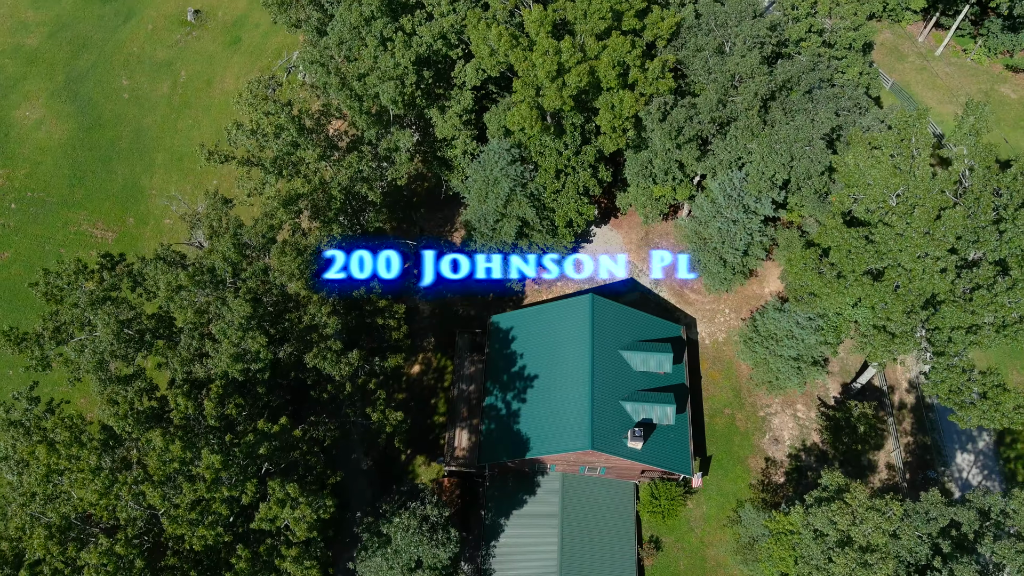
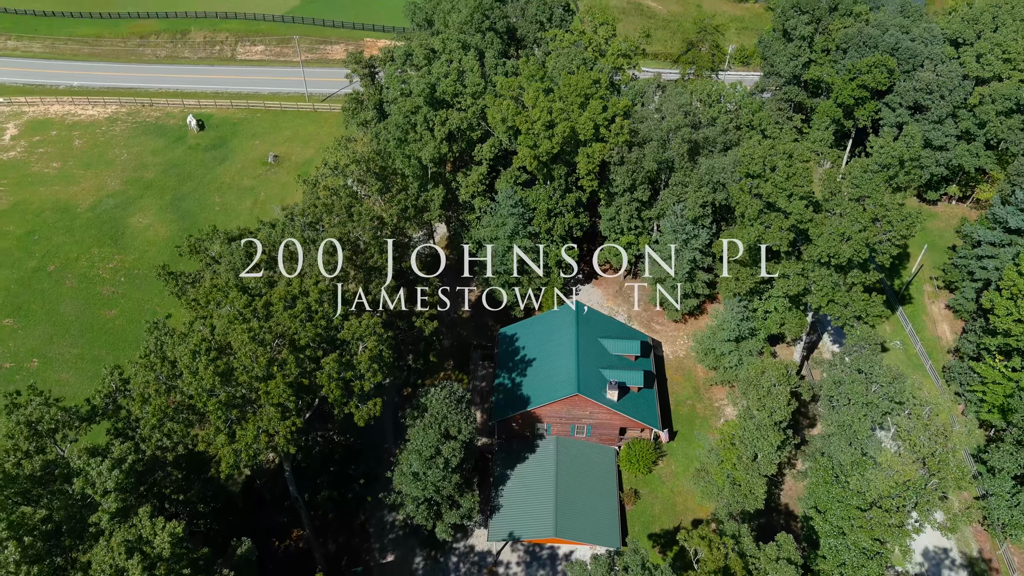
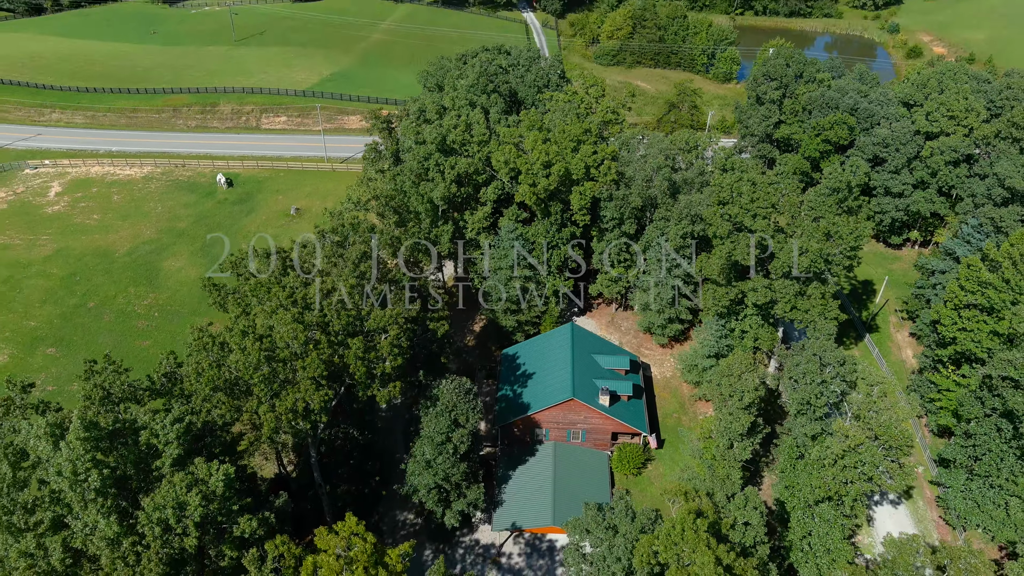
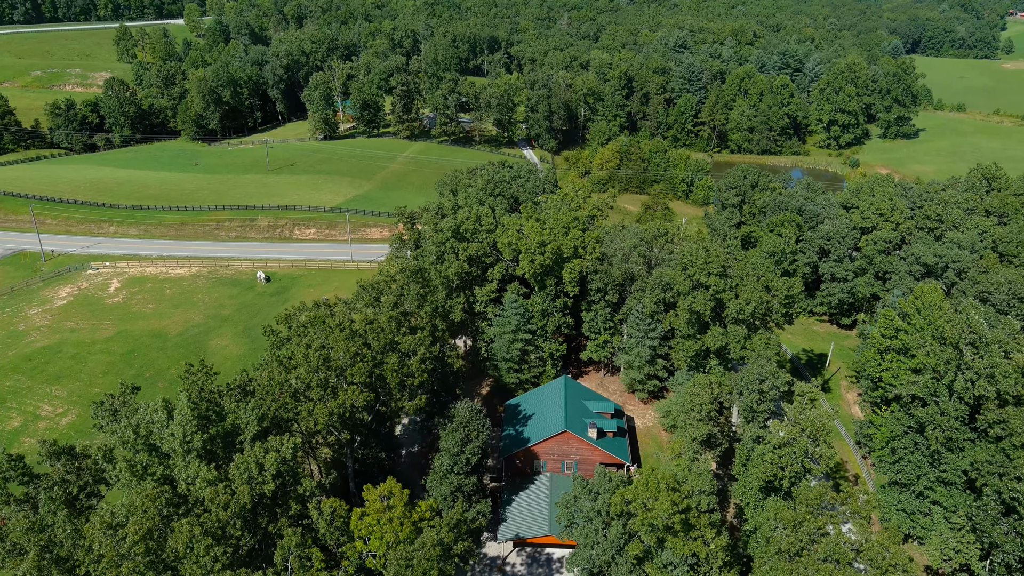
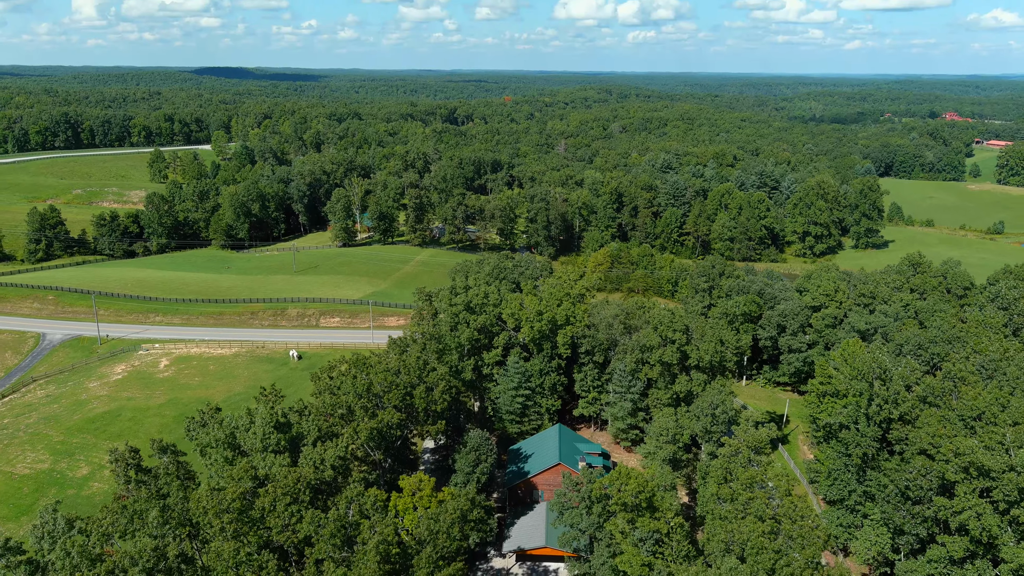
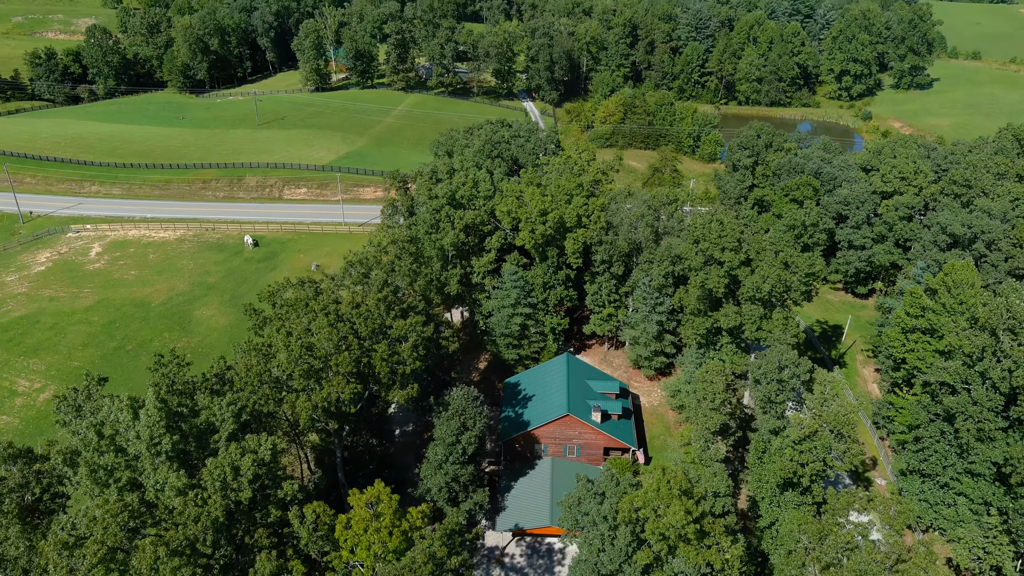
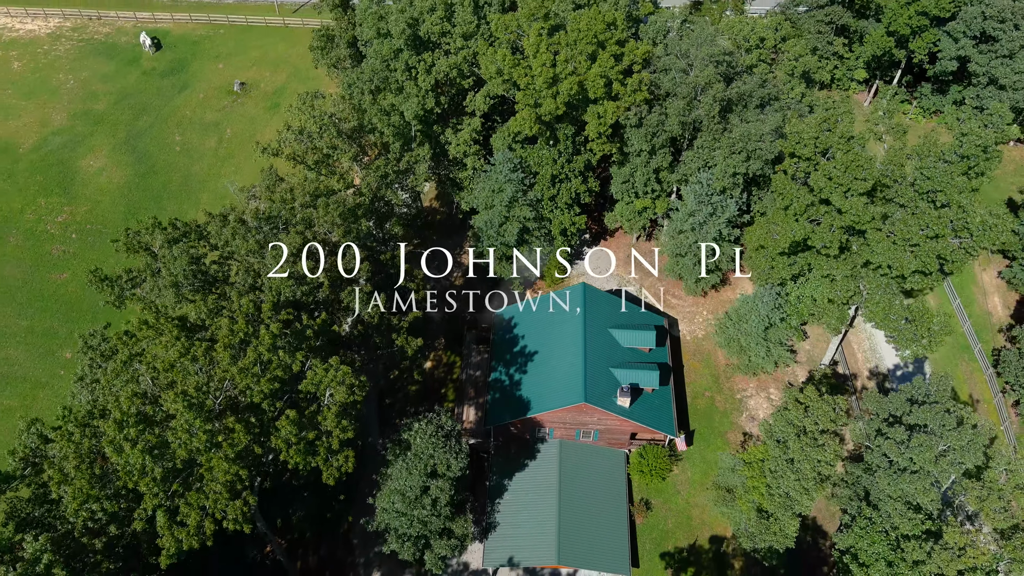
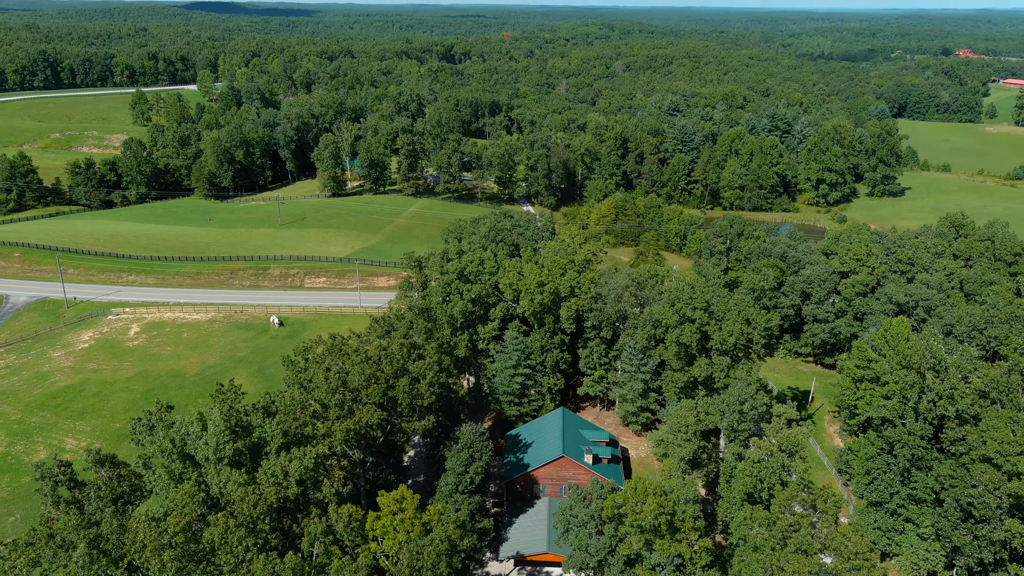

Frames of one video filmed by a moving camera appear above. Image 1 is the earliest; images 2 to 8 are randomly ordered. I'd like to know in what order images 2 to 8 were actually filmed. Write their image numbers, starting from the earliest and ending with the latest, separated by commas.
7, 2, 3, 6, 4, 8, 5
